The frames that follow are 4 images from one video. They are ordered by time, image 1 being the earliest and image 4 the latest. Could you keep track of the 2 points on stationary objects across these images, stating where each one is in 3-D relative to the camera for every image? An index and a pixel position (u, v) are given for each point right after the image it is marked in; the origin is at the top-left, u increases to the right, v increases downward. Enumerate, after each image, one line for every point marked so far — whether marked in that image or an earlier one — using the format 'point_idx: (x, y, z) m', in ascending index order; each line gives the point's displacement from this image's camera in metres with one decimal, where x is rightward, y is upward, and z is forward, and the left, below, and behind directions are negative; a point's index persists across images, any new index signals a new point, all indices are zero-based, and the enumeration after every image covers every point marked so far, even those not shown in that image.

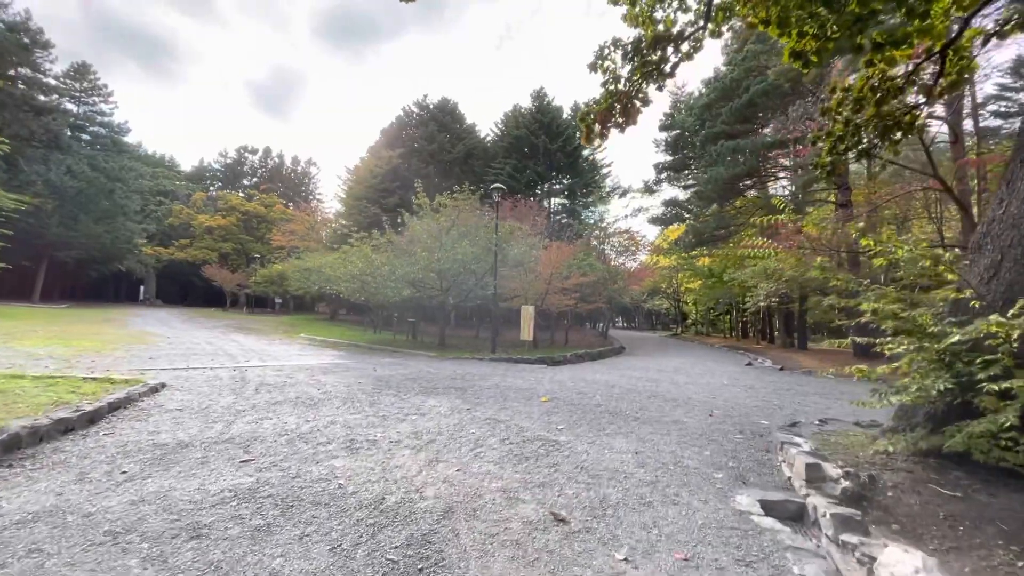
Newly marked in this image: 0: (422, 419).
0: (-0.9, -1.4, +5.0) m
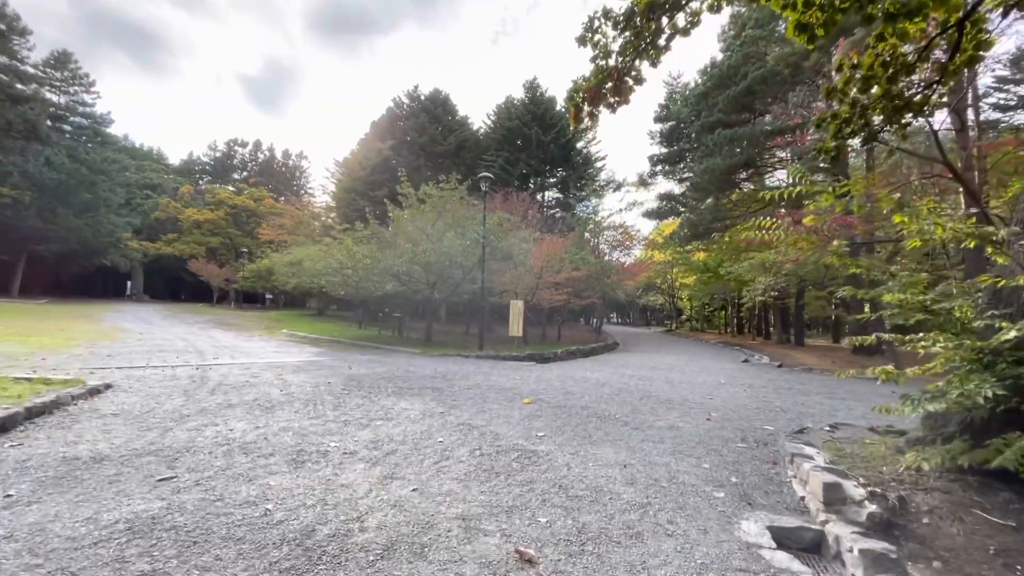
0: (-1.2, -1.3, +4.5) m
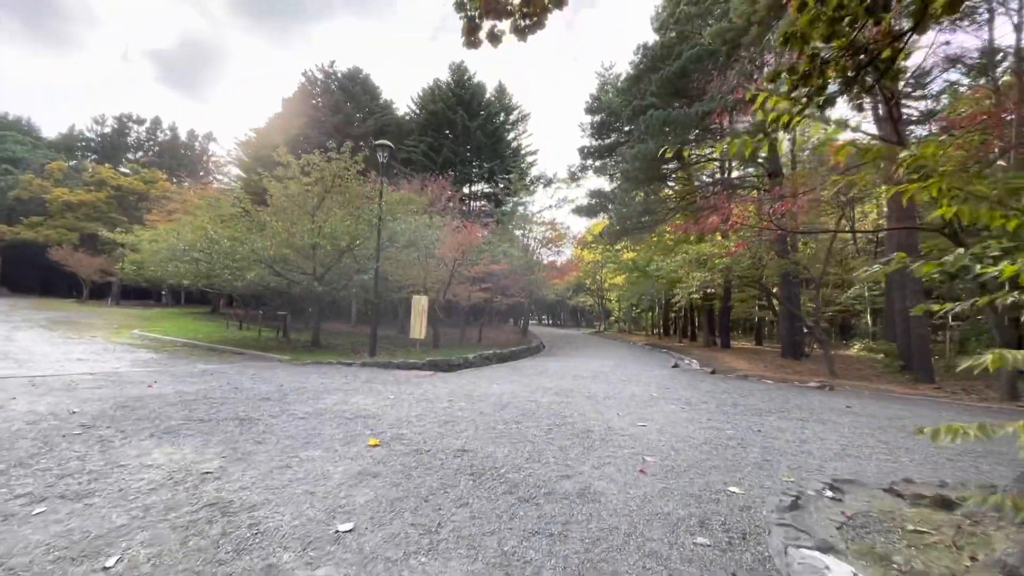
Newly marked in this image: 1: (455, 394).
0: (-2.2, -1.1, +2.3) m
1: (-0.7, -1.3, +6.0) m
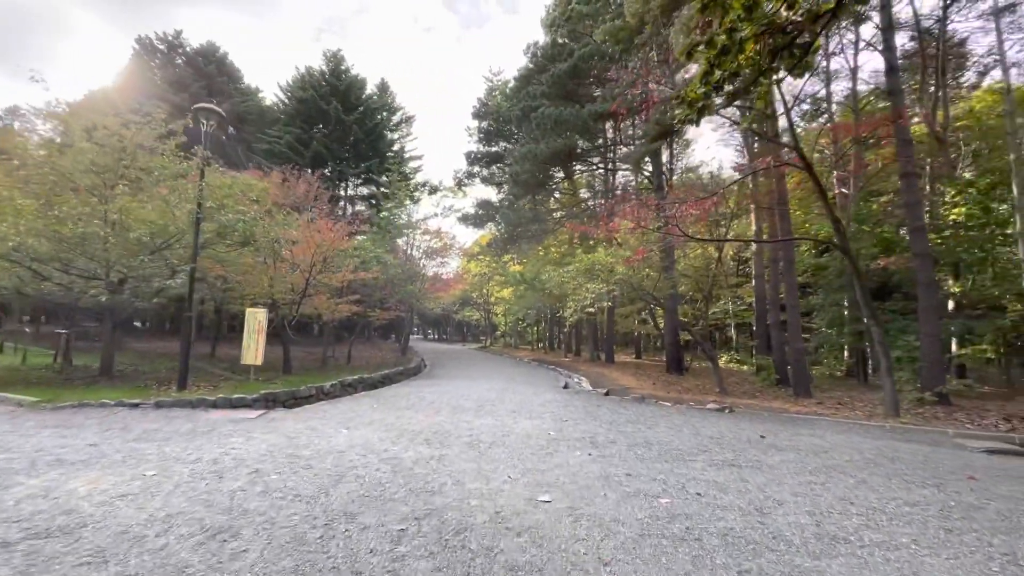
0: (-2.6, -1.0, +0.1) m
1: (-2.0, -1.4, +4.0) m
